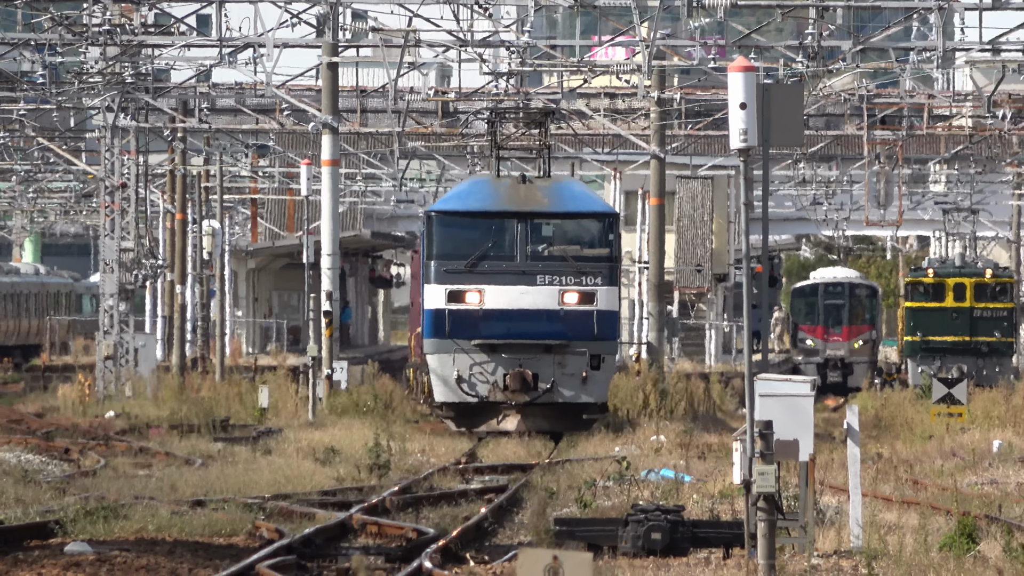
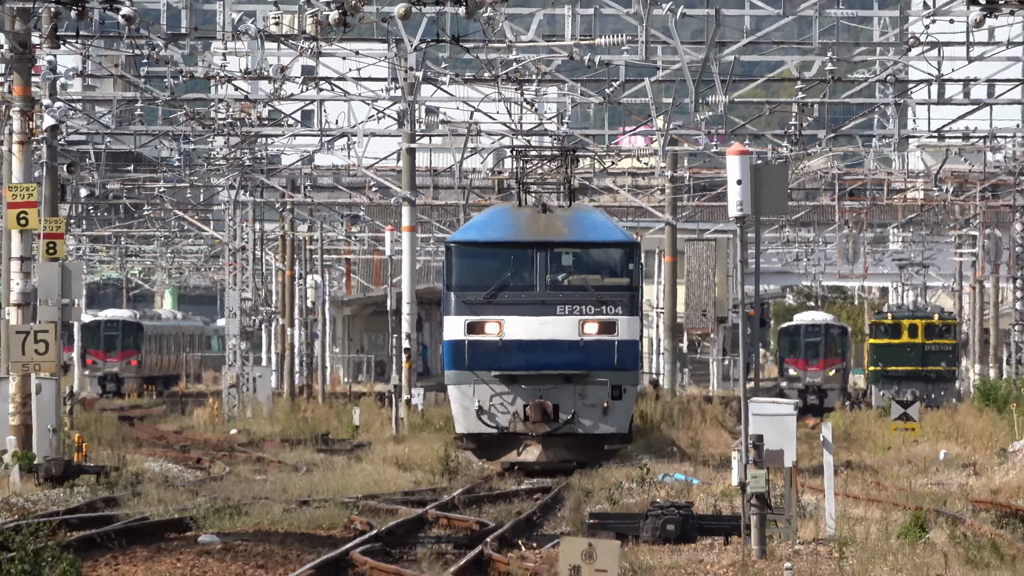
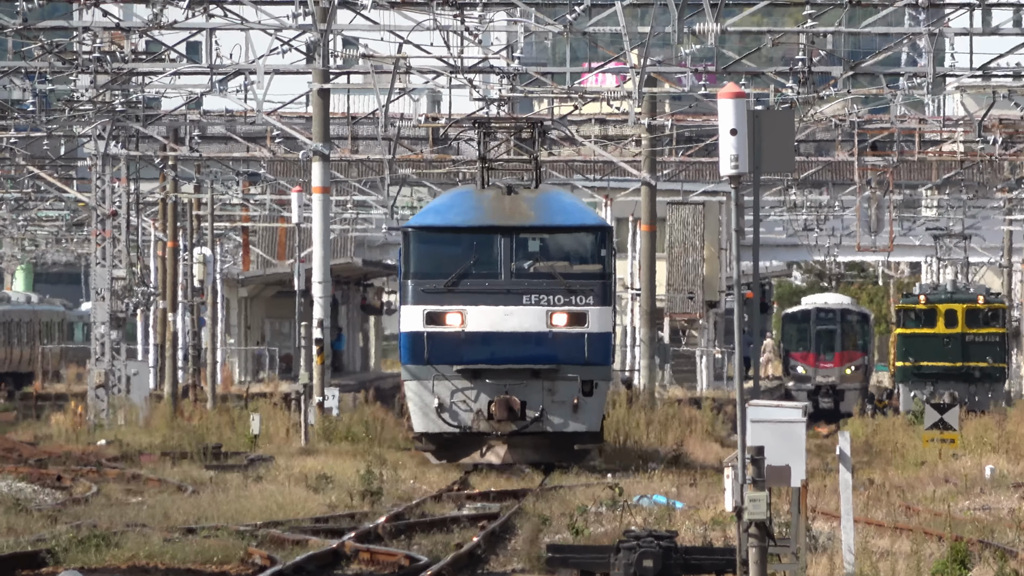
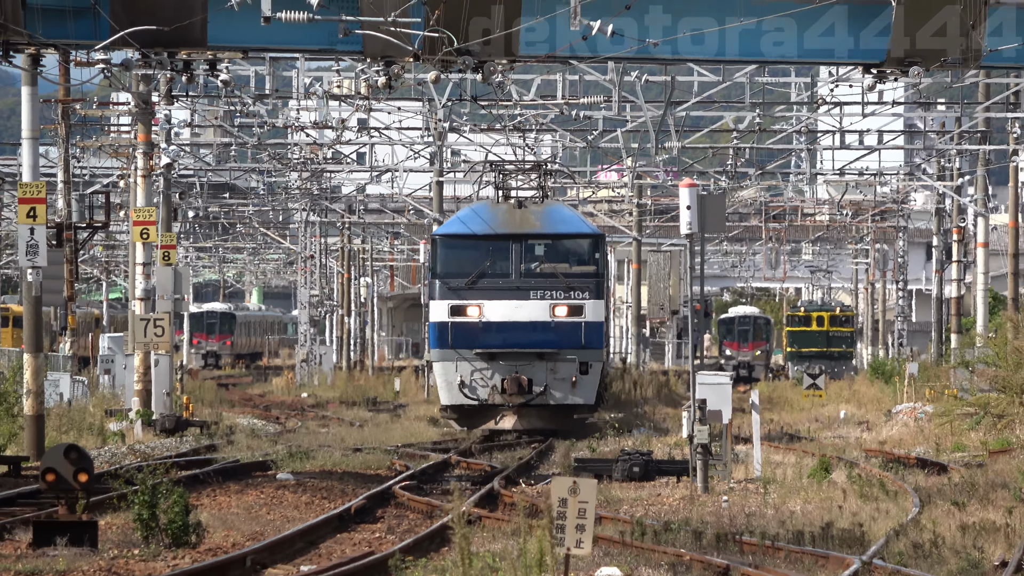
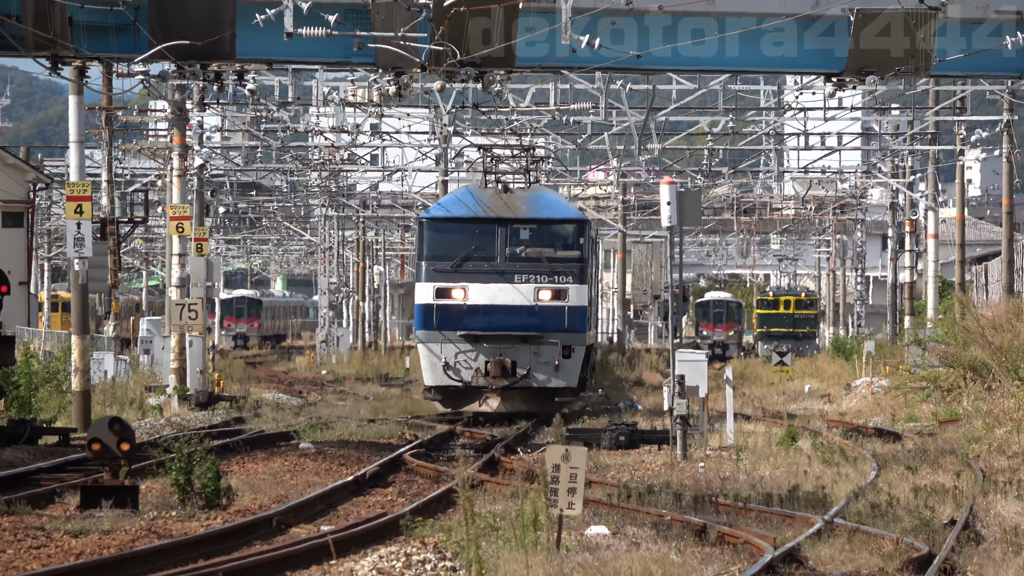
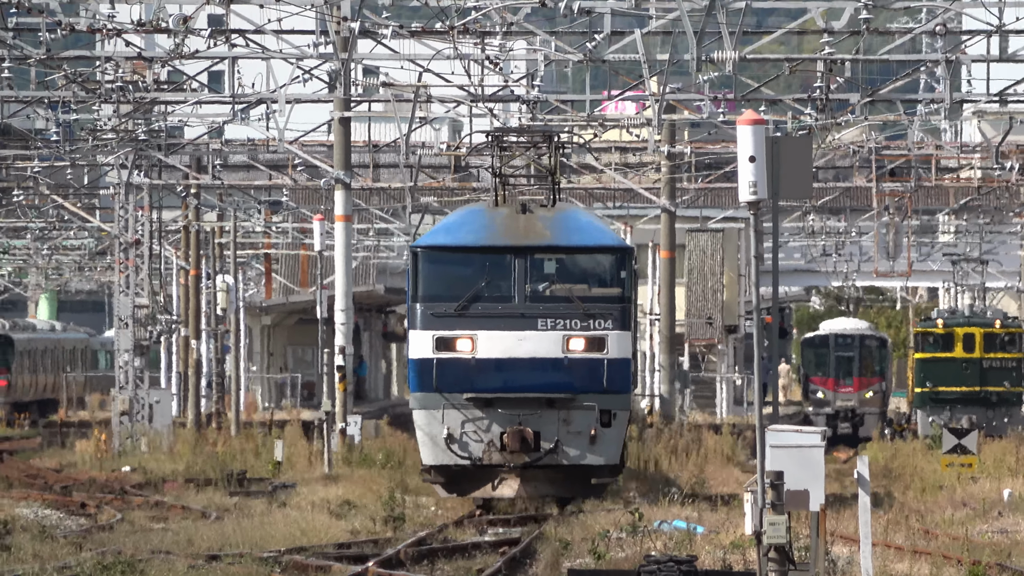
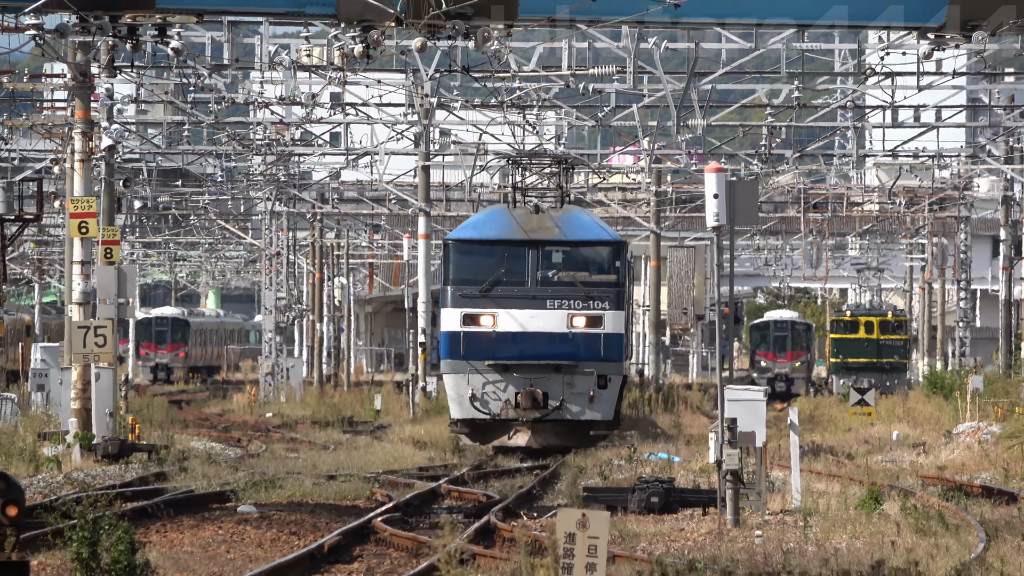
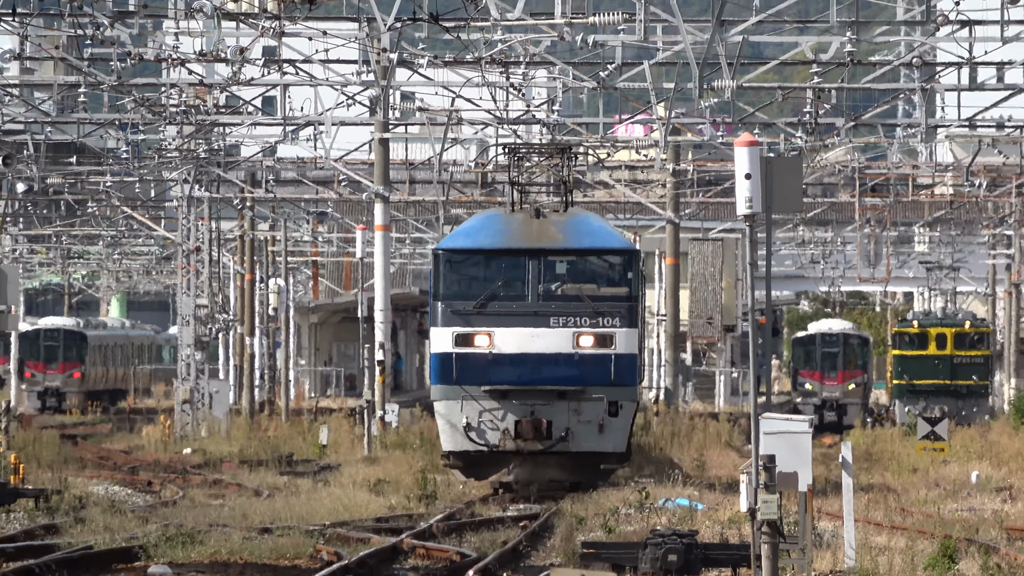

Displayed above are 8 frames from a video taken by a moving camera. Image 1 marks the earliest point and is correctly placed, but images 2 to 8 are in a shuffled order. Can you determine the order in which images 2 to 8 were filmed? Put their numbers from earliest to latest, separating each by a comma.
3, 6, 8, 2, 7, 4, 5
